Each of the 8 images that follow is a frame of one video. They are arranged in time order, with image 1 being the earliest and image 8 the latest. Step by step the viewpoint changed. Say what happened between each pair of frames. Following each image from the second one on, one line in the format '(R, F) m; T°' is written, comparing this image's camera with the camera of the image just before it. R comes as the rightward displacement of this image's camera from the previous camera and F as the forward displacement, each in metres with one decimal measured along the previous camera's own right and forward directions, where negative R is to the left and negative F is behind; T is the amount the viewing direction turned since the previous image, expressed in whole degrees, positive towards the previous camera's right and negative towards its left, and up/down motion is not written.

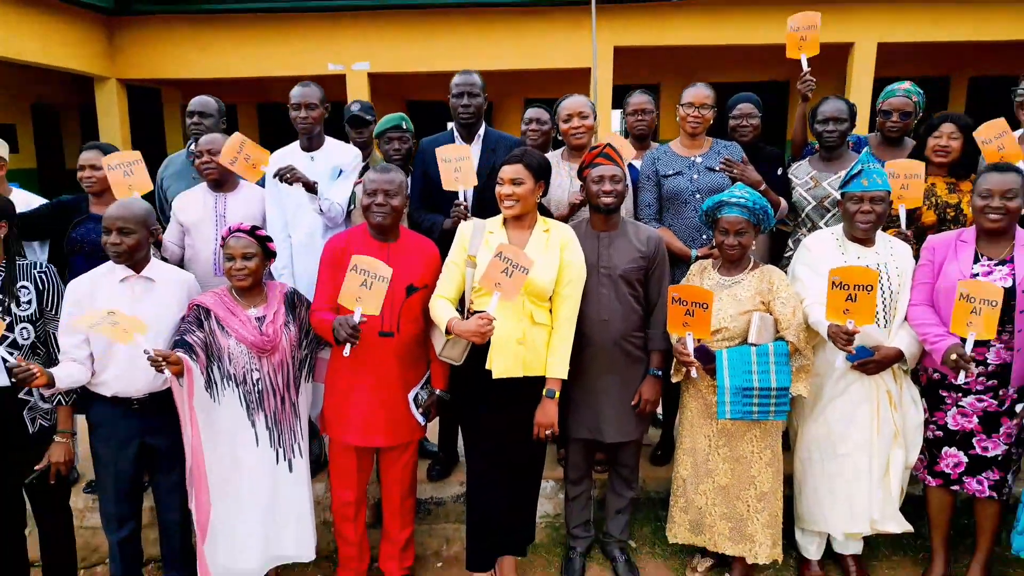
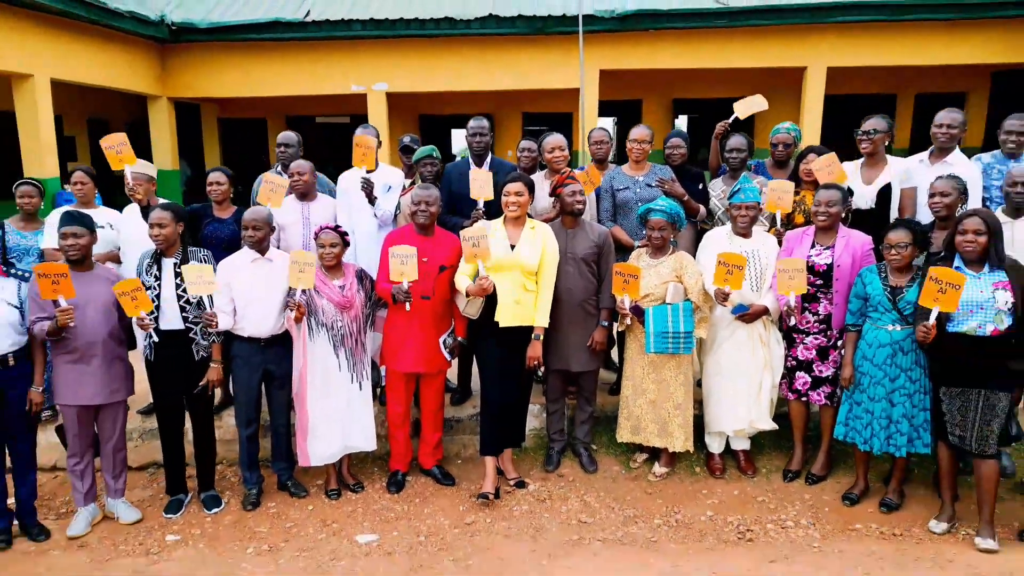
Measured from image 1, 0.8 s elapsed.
(0.0, -1.0) m; 0°
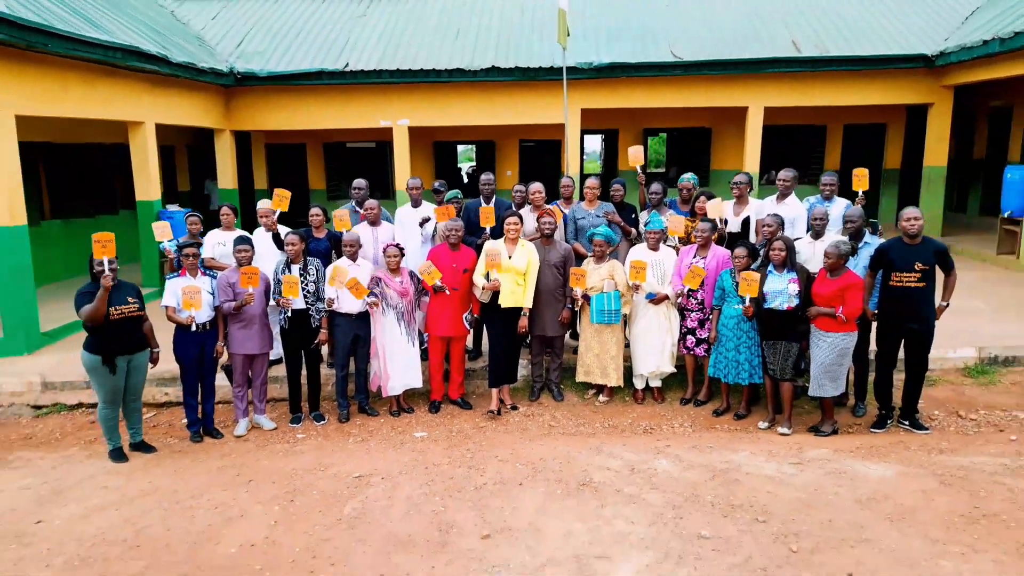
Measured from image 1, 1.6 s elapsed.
(0.0, -1.9) m; 0°
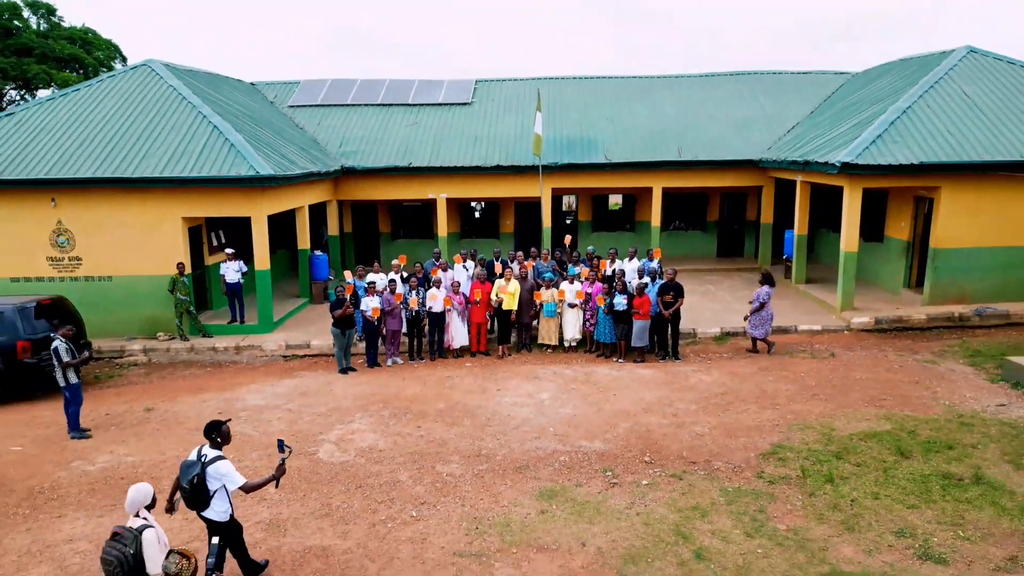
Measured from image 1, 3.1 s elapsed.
(0.0, -6.2) m; 0°
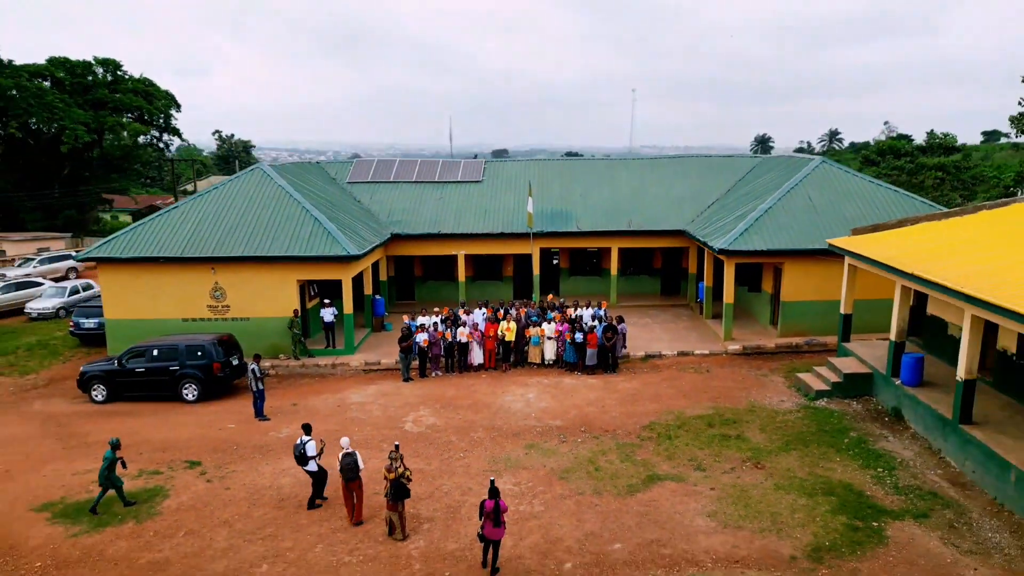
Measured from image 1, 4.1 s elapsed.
(0.0, -6.4) m; 0°
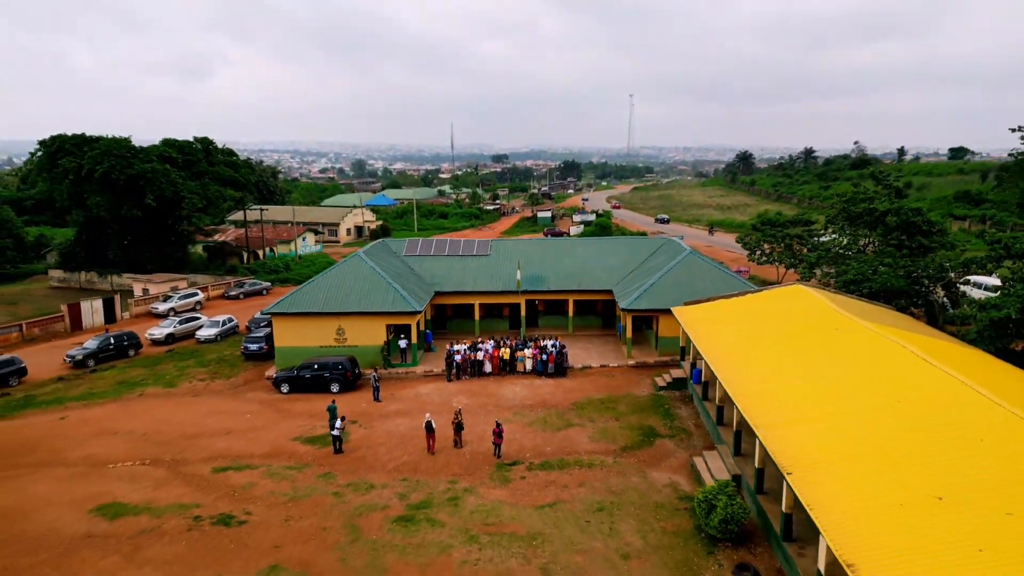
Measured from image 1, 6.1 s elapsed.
(+0.2, -14.2) m; 0°
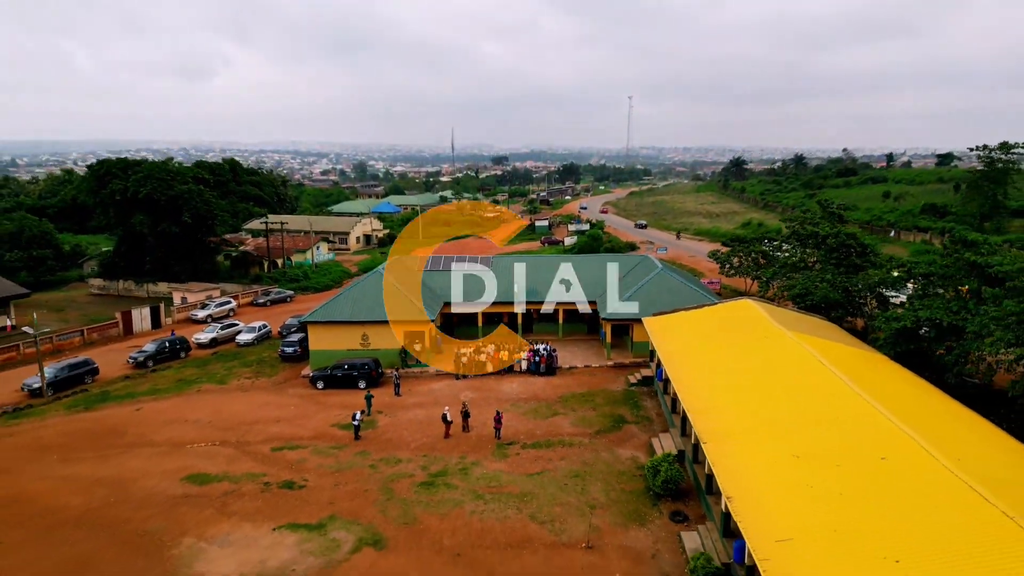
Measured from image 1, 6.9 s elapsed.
(+0.1, -6.1) m; 0°
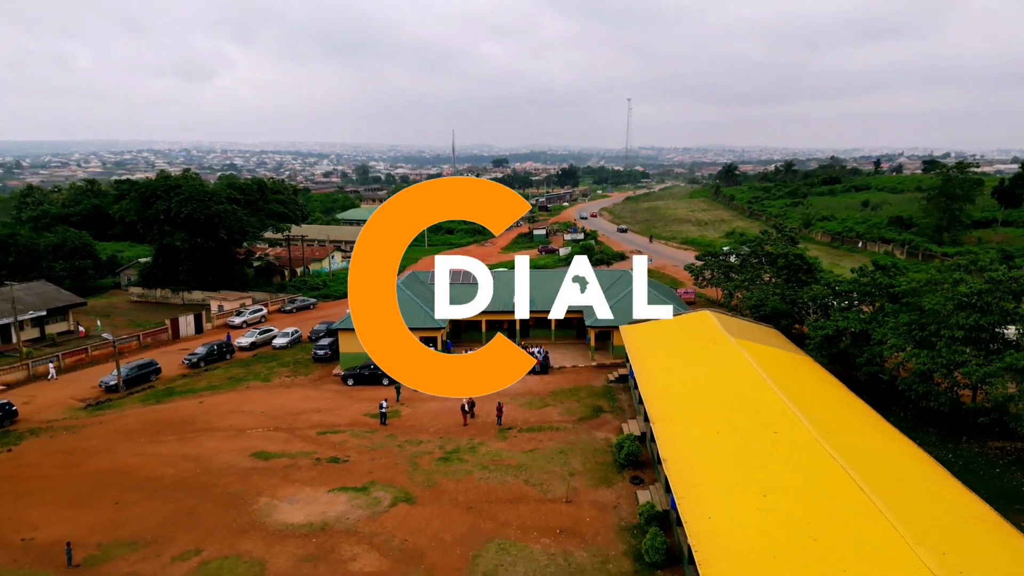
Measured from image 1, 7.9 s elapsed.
(+0.1, -7.1) m; 0°
